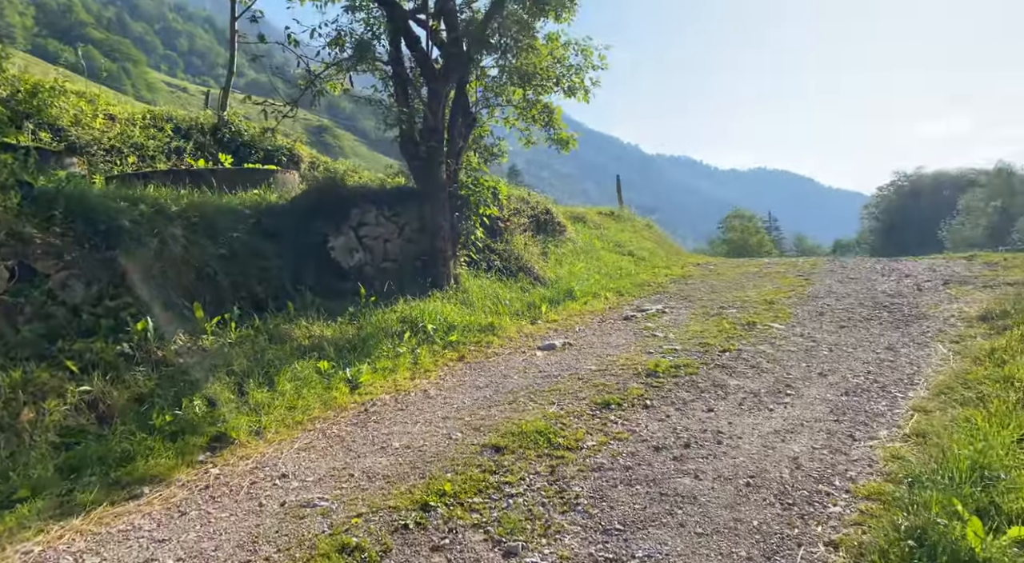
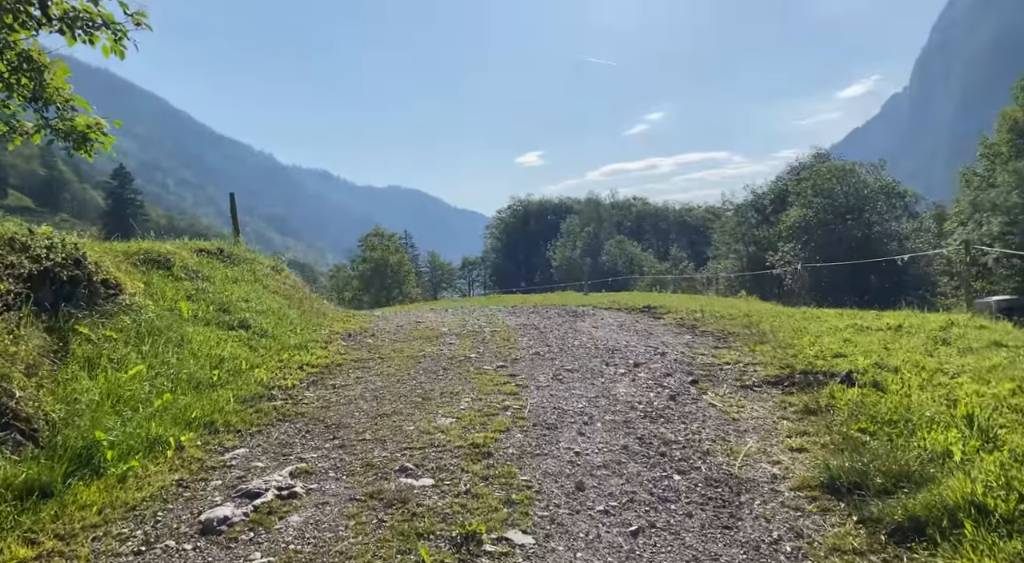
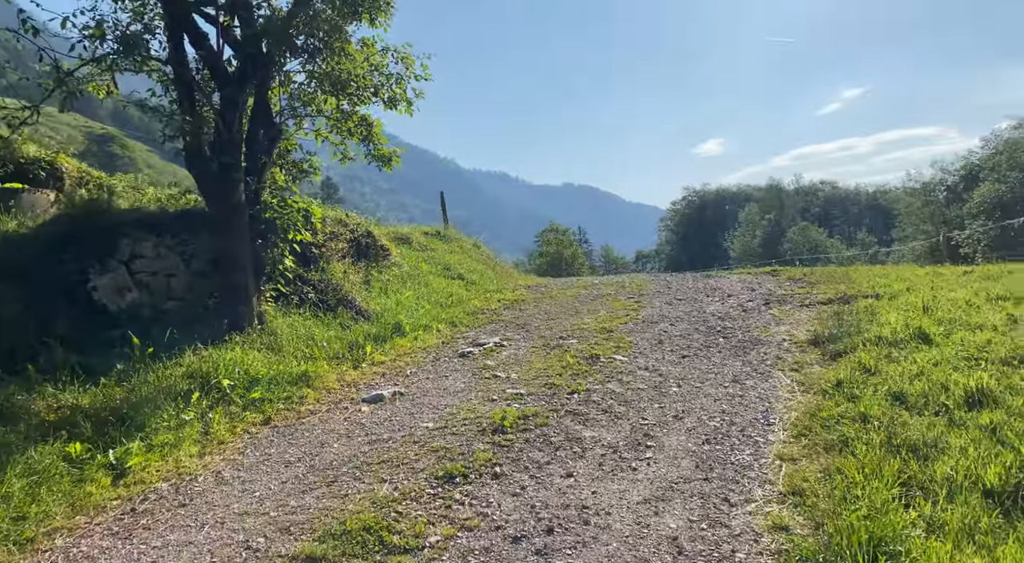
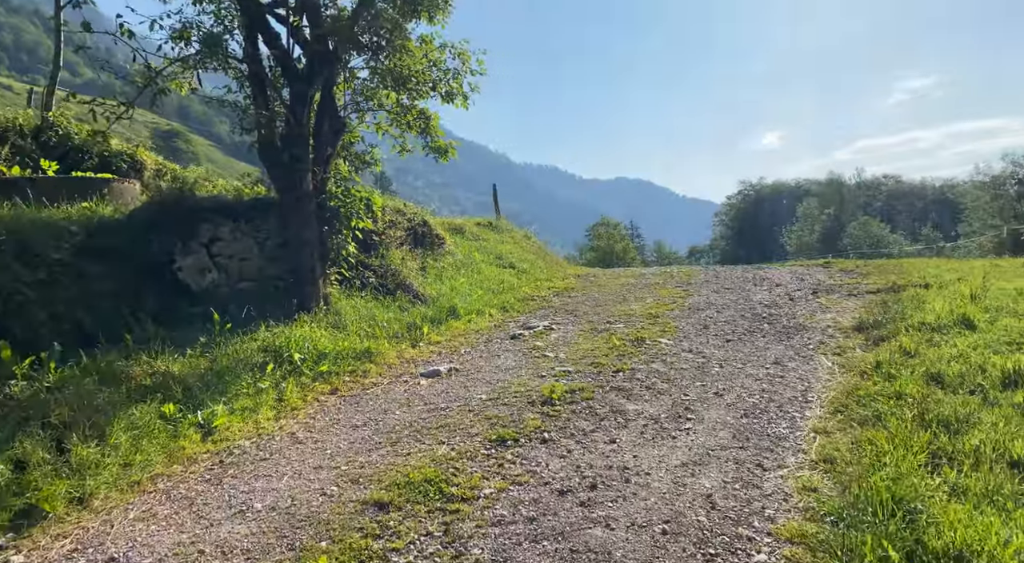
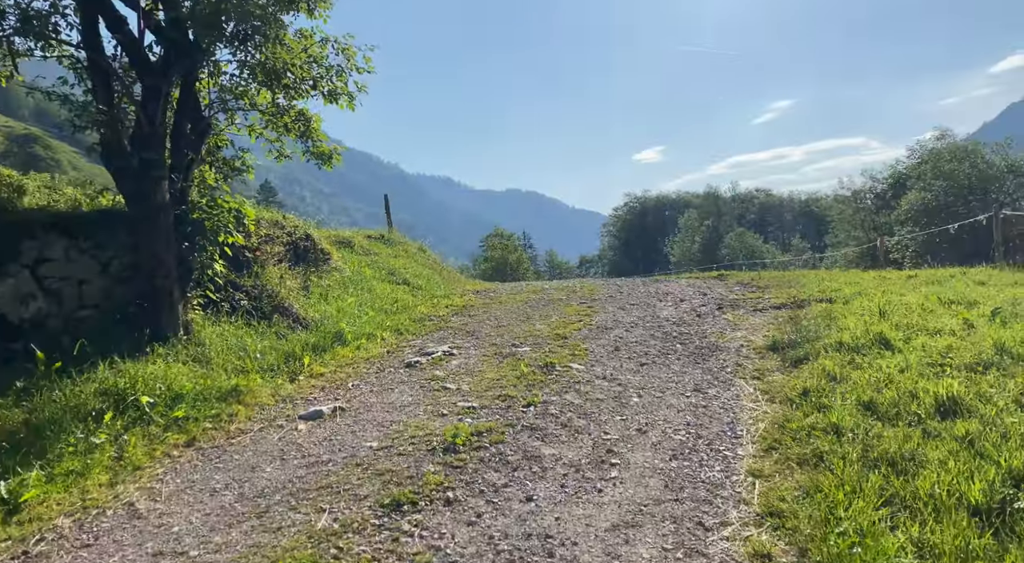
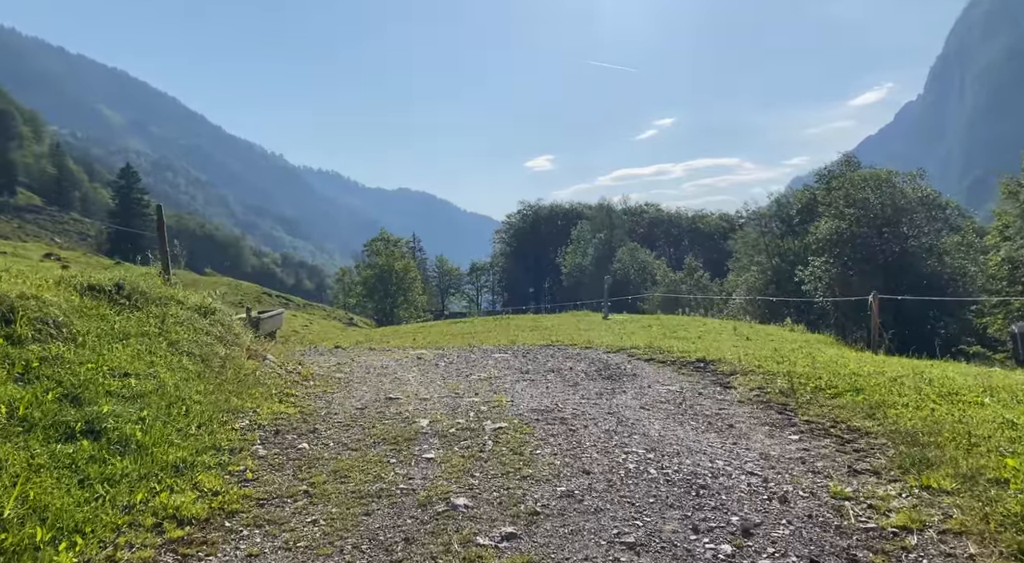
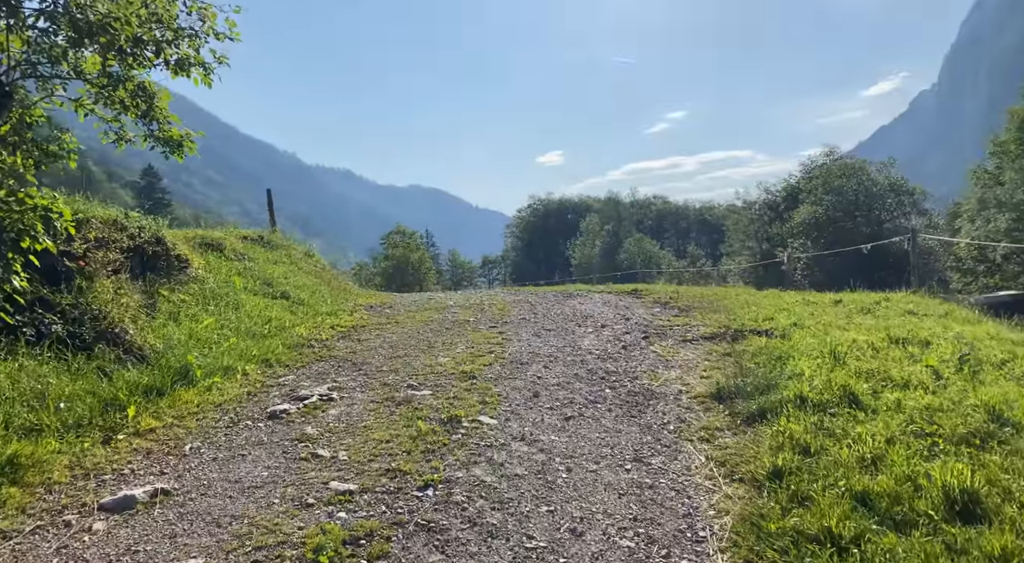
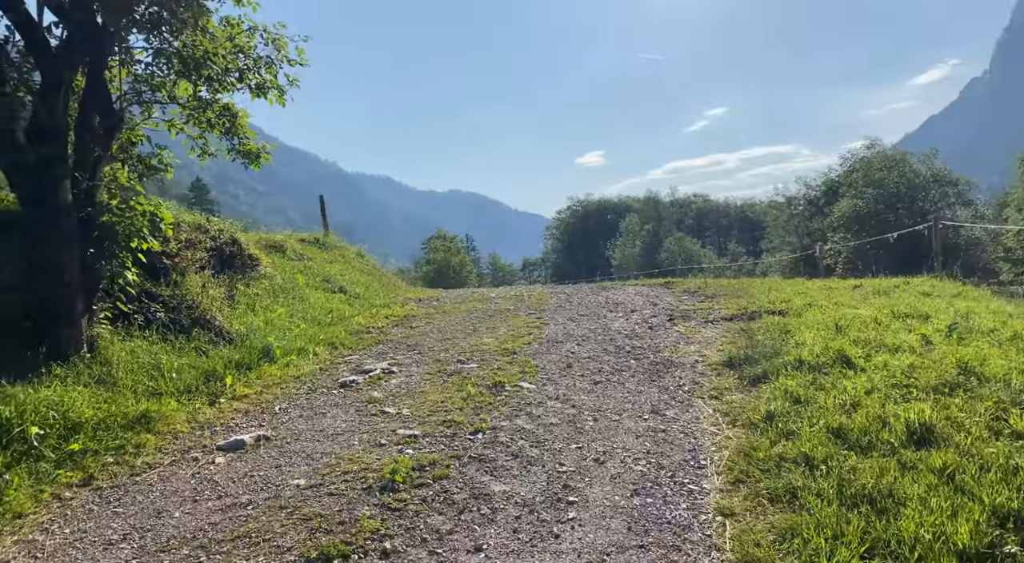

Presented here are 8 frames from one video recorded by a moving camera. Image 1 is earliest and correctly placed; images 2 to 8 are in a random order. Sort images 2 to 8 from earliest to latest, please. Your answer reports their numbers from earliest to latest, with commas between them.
4, 3, 5, 8, 7, 2, 6
